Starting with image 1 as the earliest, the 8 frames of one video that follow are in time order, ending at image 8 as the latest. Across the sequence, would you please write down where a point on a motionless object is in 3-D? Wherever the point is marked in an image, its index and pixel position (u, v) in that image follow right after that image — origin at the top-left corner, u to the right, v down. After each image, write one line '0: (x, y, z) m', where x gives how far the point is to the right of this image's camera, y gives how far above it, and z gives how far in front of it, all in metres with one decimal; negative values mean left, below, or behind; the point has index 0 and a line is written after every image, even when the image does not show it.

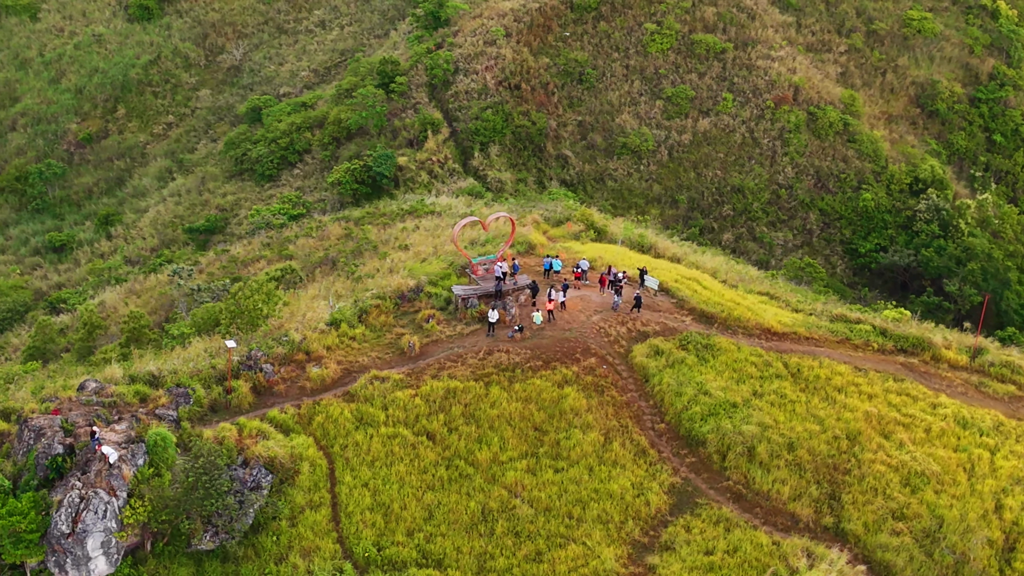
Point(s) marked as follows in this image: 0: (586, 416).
0: (+1.5, -2.5, +14.7) m
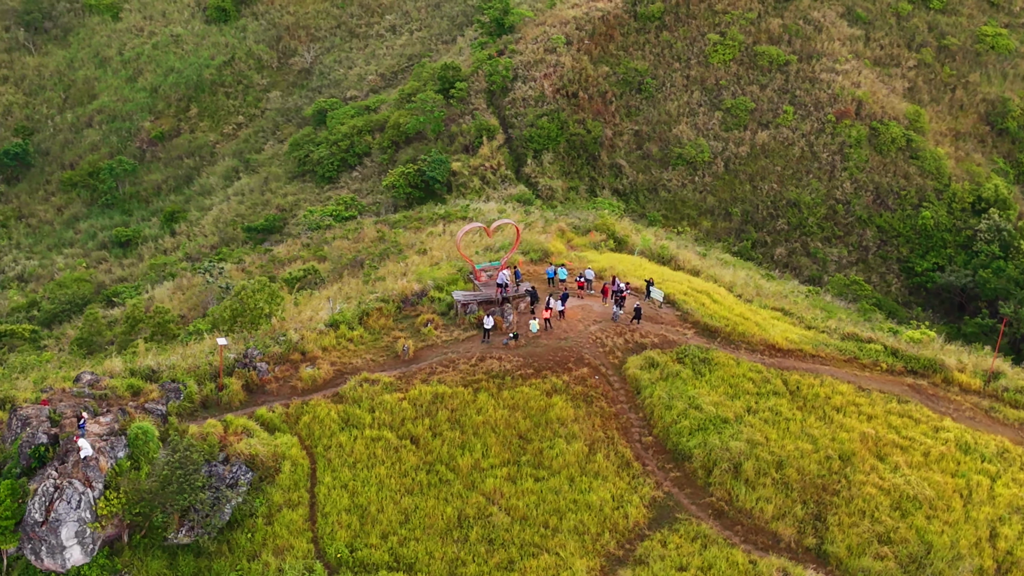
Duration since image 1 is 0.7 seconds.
0: (+1.2, -2.7, +14.5) m
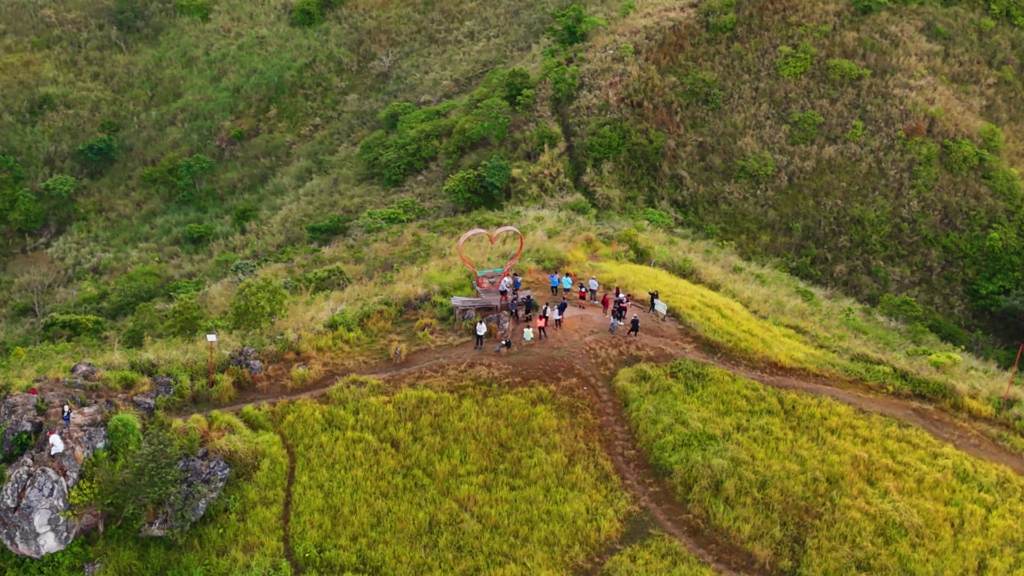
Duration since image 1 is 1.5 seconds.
0: (+0.8, -2.9, +14.4) m
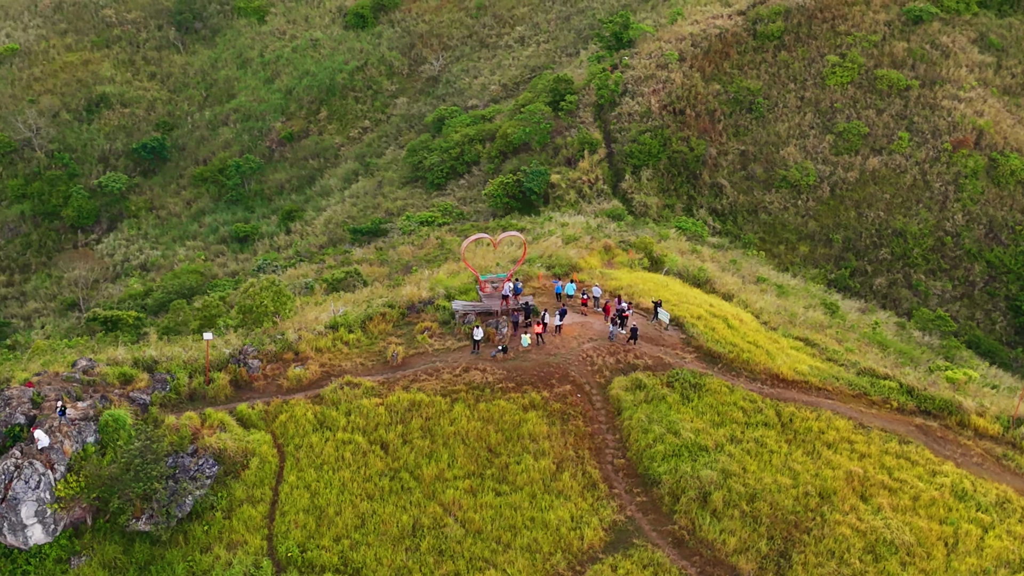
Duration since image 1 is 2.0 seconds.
0: (+0.6, -3.0, +14.3) m
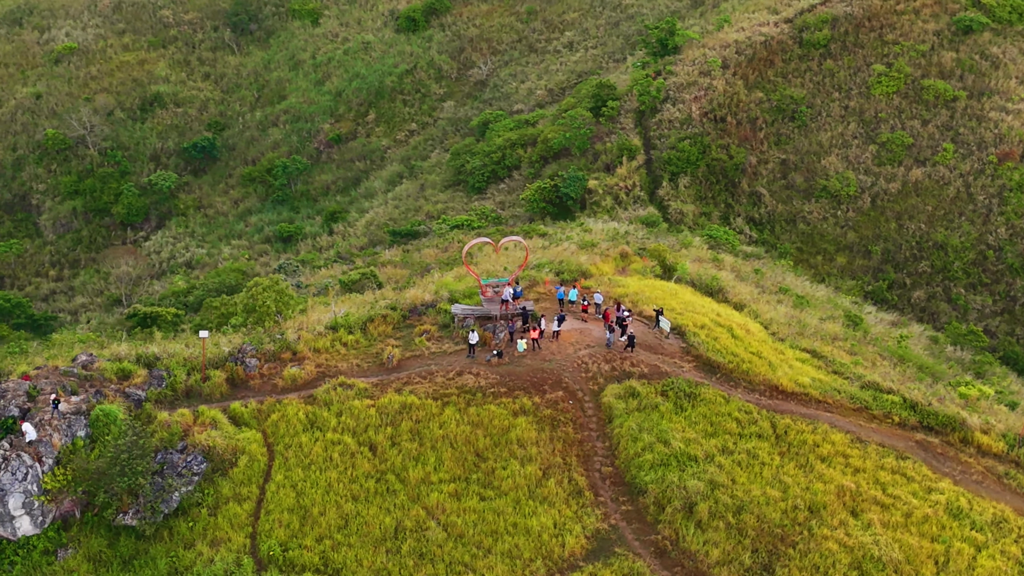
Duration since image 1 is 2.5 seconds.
0: (+0.4, -3.1, +14.3) m
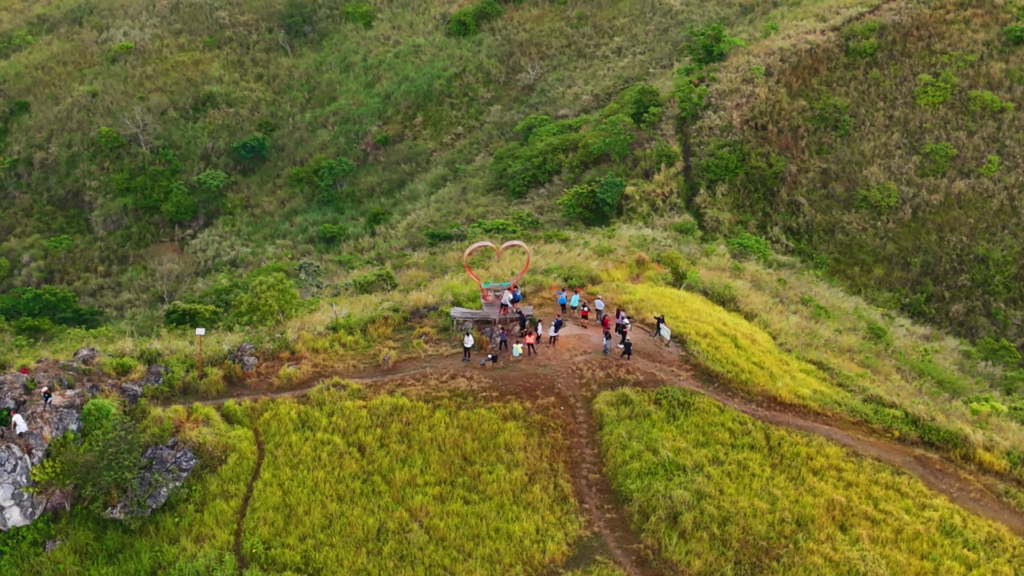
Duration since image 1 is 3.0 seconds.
0: (+0.1, -3.2, +14.3) m
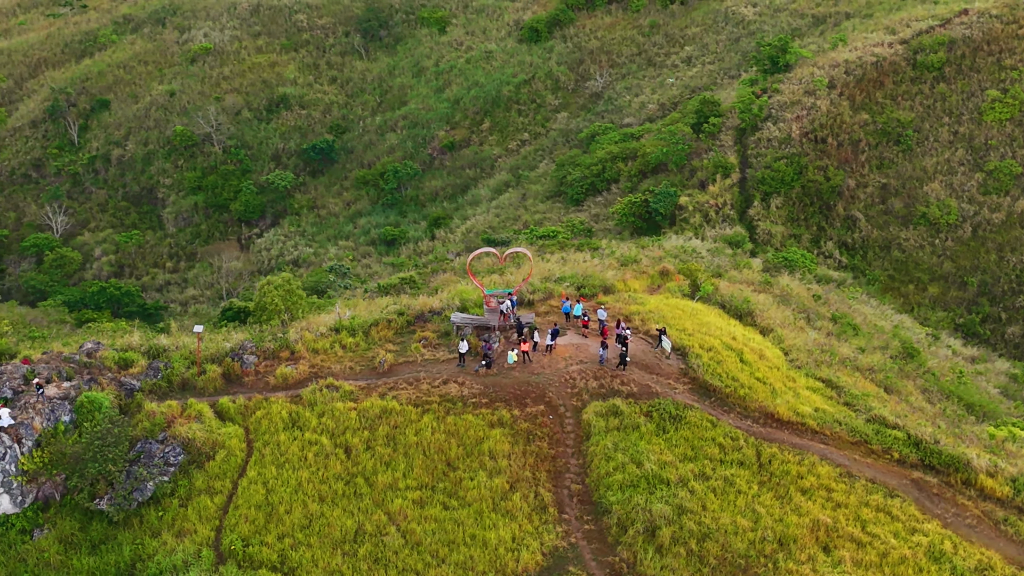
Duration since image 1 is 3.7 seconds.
0: (-0.2, -3.3, +14.3) m
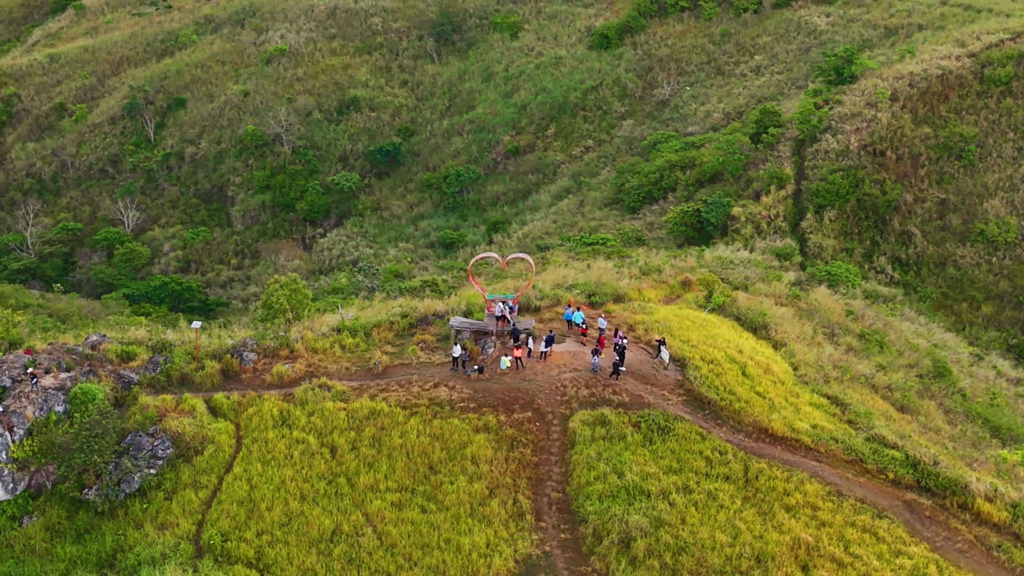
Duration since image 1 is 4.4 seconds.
0: (-0.6, -3.5, +14.5) m
